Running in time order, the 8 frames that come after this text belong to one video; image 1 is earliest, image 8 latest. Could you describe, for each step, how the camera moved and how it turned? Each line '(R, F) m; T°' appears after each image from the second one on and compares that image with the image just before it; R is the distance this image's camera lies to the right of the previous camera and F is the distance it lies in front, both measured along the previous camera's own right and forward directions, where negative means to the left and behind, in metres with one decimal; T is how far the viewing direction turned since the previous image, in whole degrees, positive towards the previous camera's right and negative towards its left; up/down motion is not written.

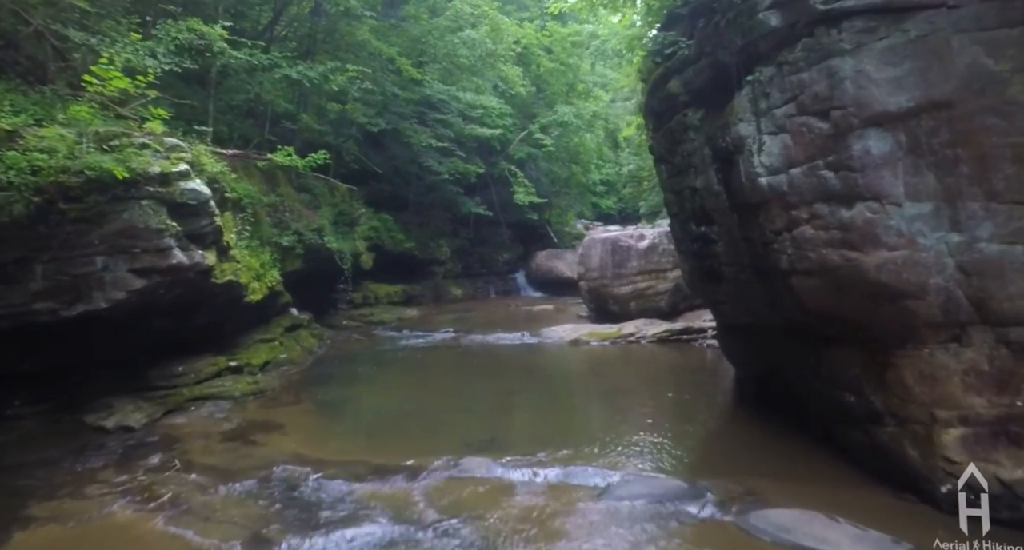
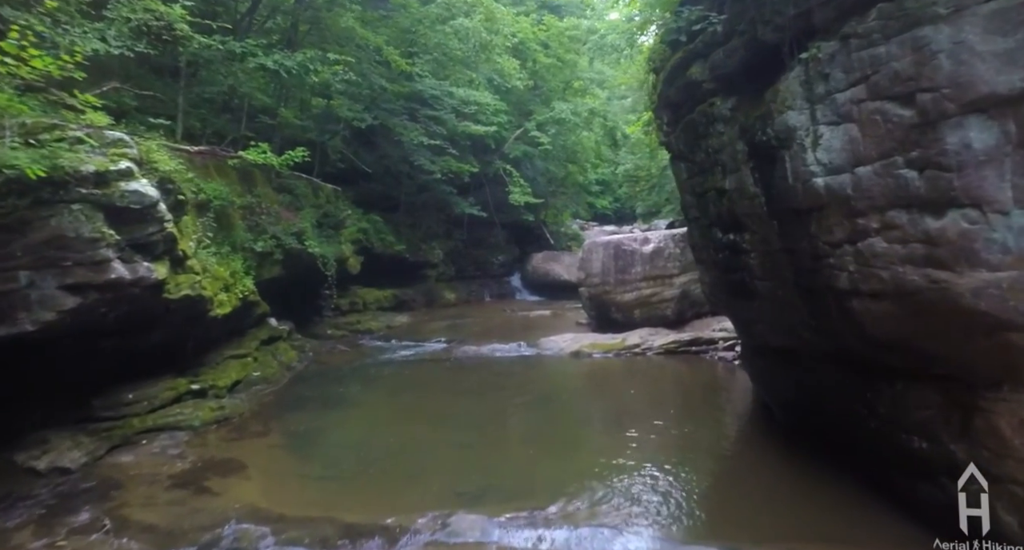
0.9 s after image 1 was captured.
(0.0, +1.0) m; +1°
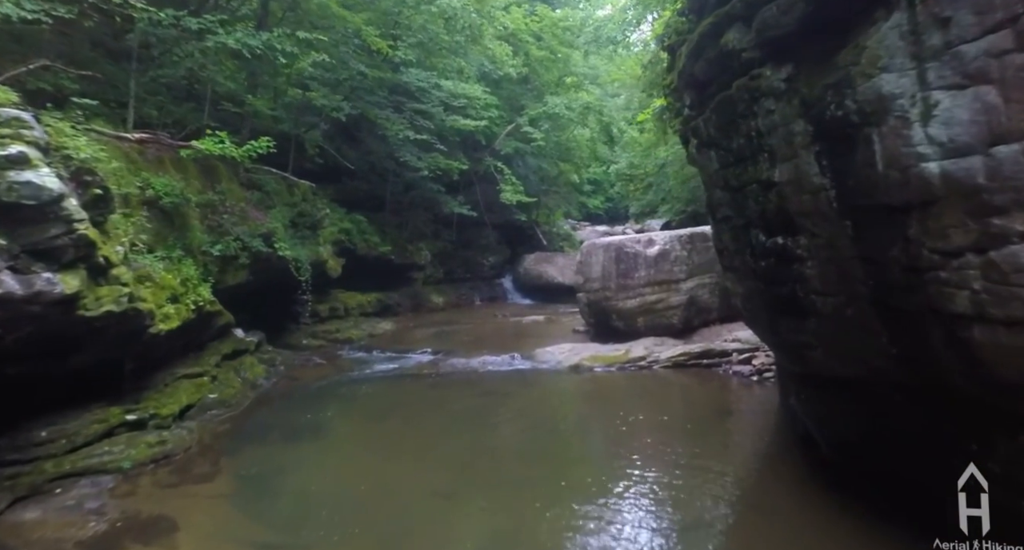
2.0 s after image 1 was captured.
(-0.1, +1.2) m; +1°
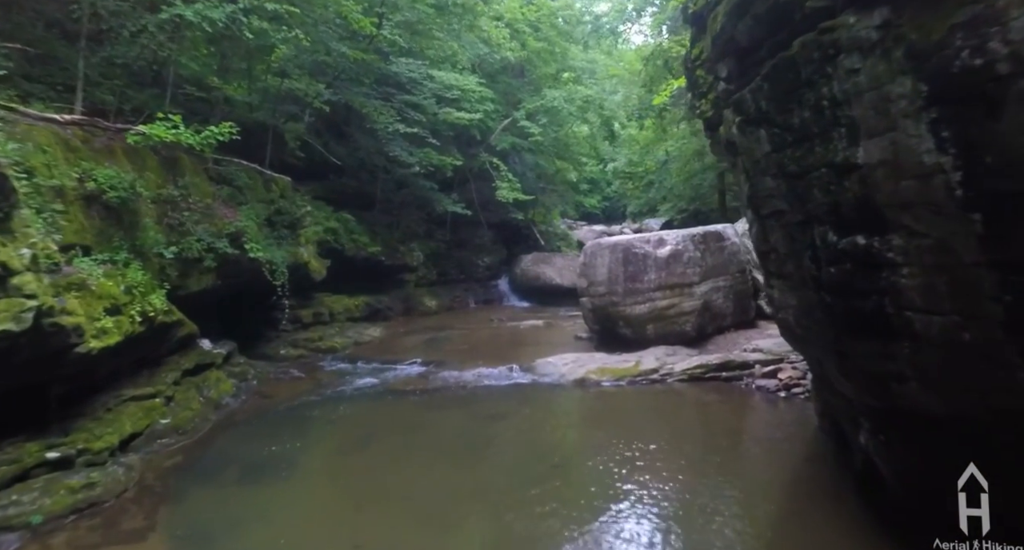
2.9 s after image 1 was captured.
(-0.1, +1.2) m; 0°
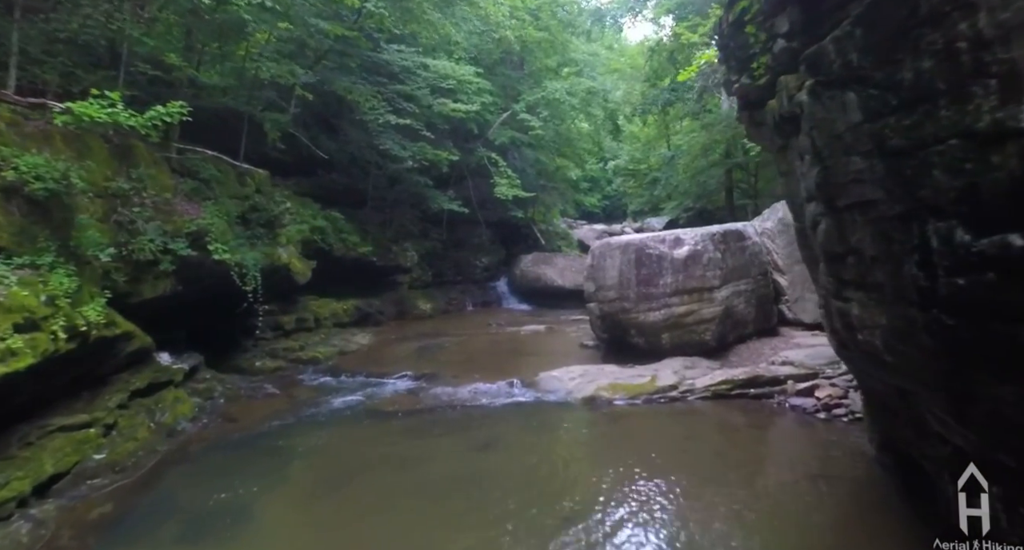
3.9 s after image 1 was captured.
(0.0, +1.2) m; 0°
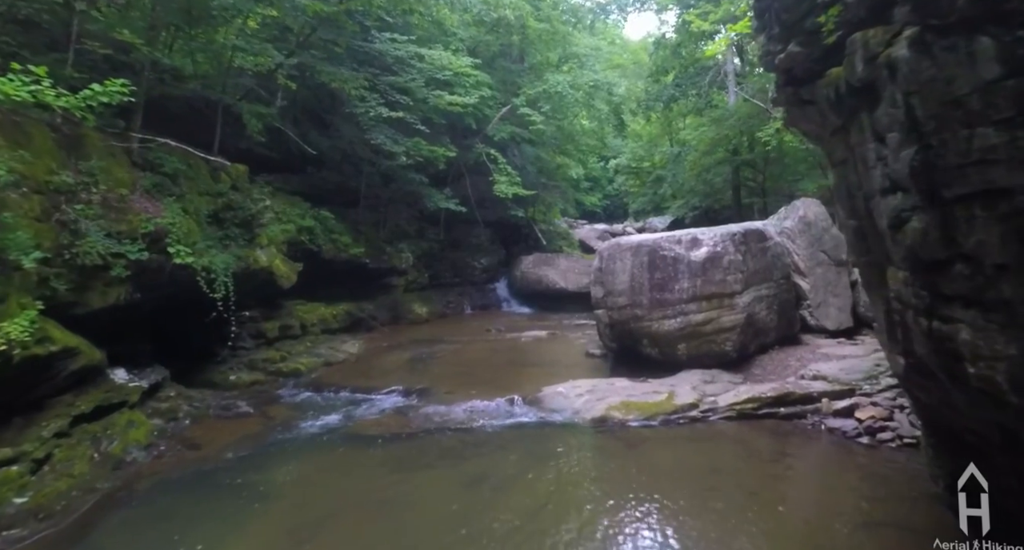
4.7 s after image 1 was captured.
(0.0, +1.0) m; 0°
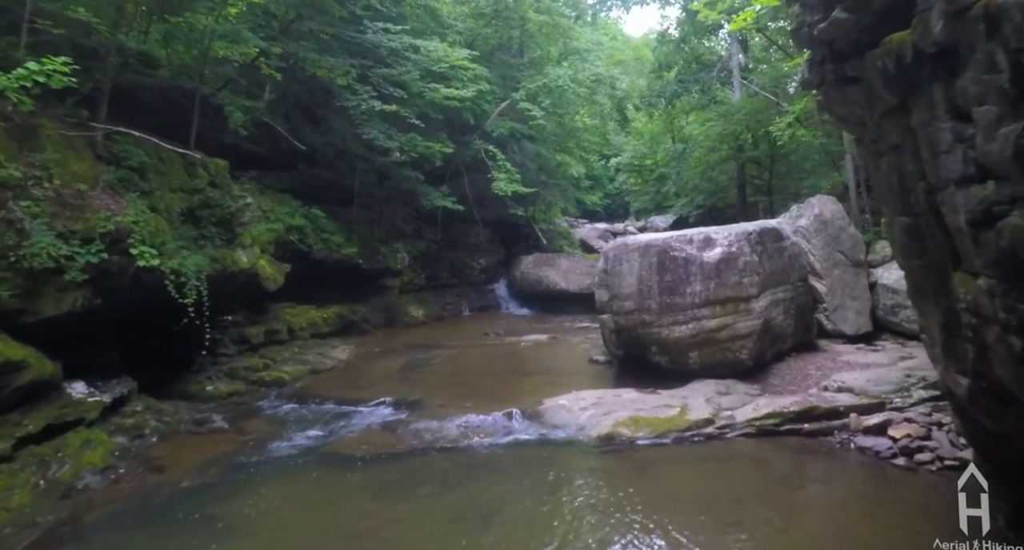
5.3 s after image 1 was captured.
(0.0, +0.7) m; 0°
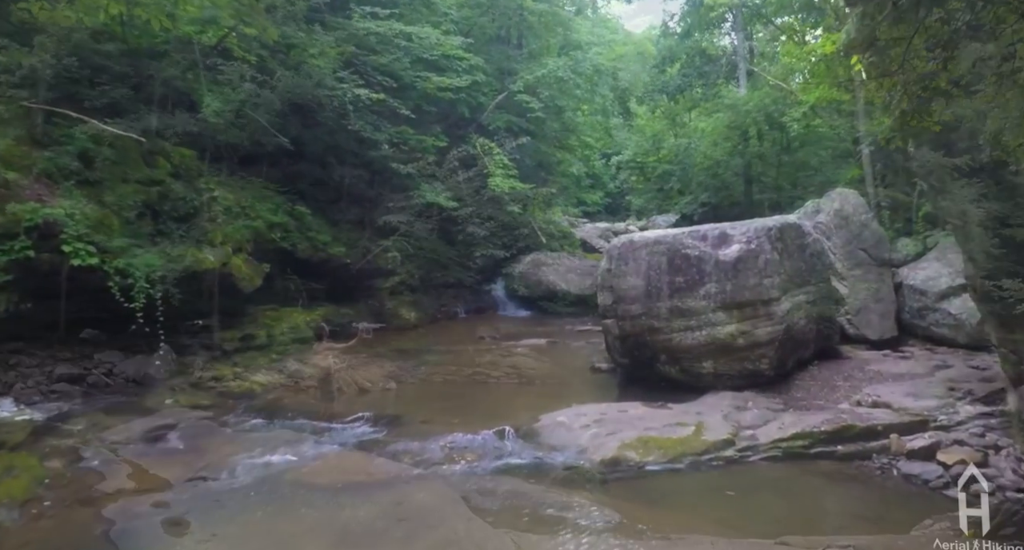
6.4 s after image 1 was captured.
(+0.1, +0.9) m; 0°
